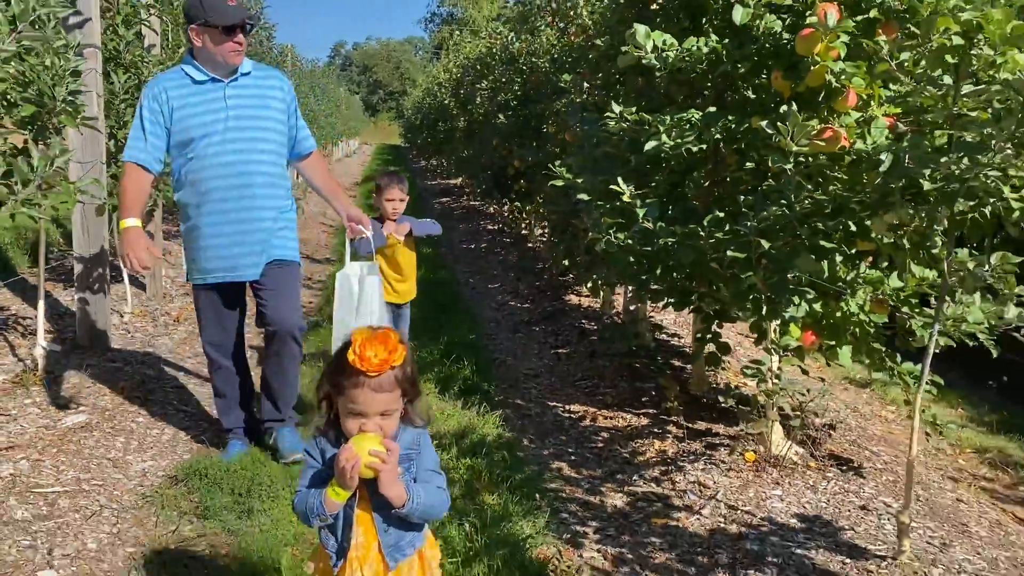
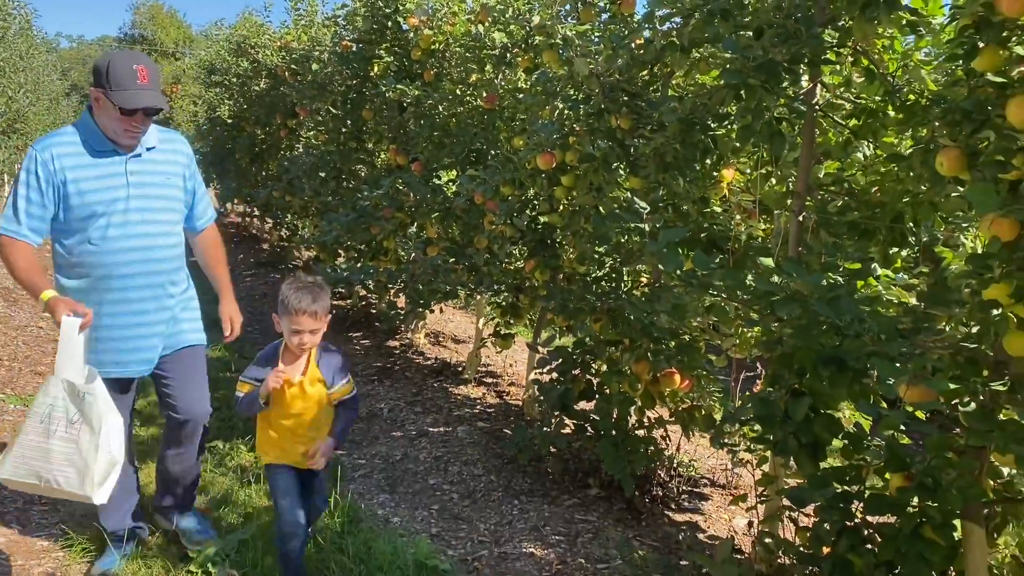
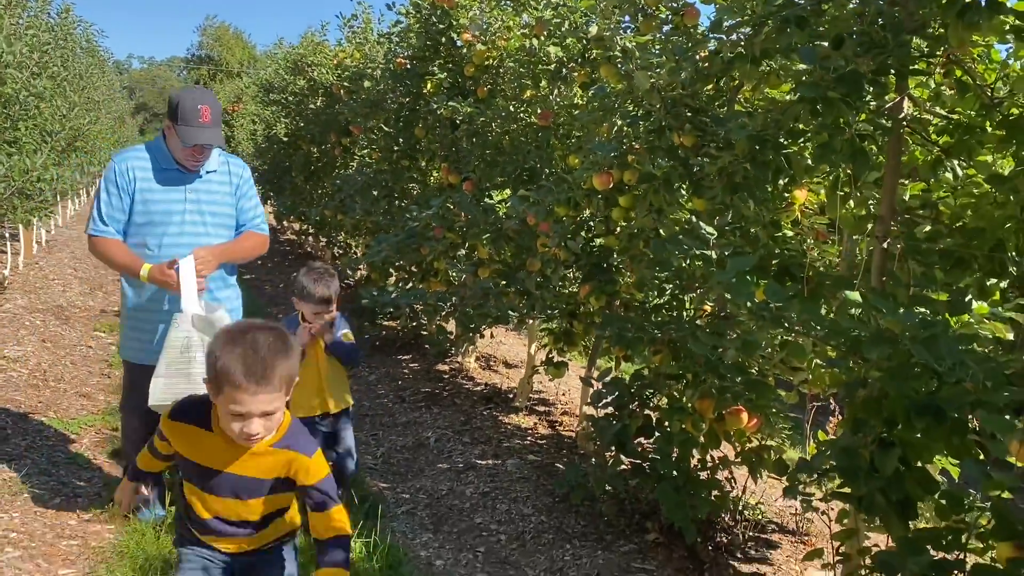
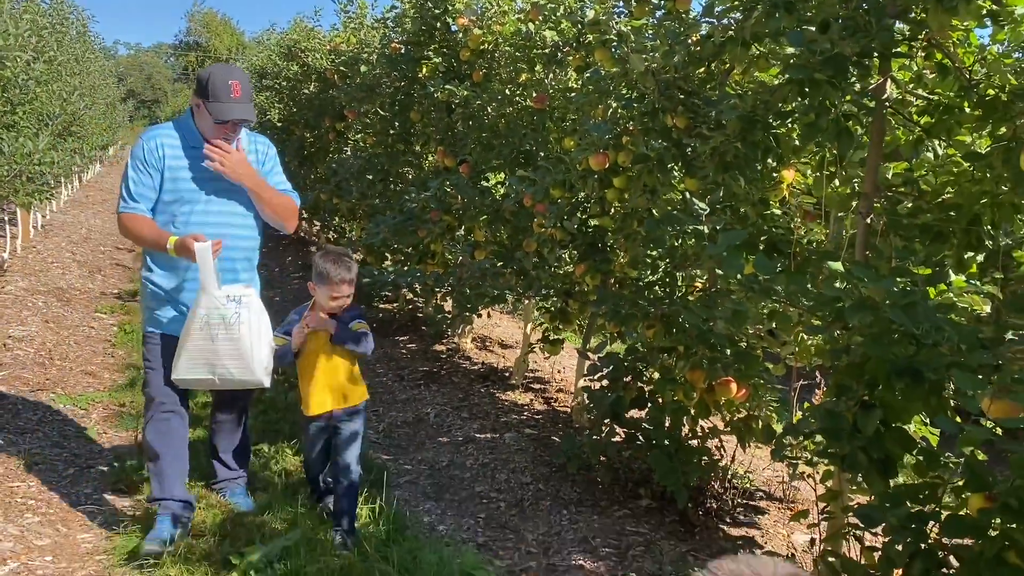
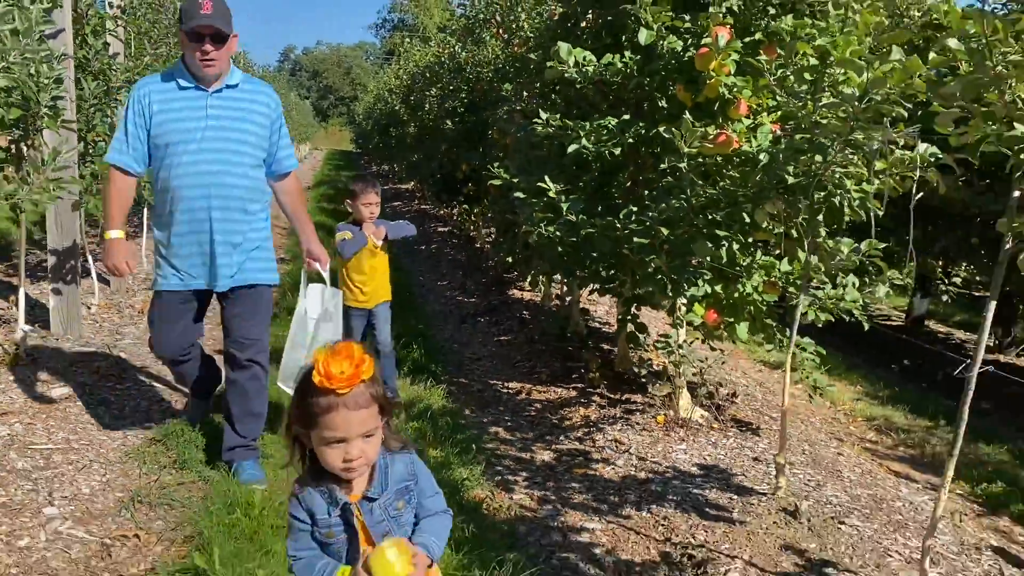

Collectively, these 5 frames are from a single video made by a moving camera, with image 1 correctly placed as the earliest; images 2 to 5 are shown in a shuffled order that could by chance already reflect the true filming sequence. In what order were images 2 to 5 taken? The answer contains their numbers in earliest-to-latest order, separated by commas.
5, 3, 4, 2
